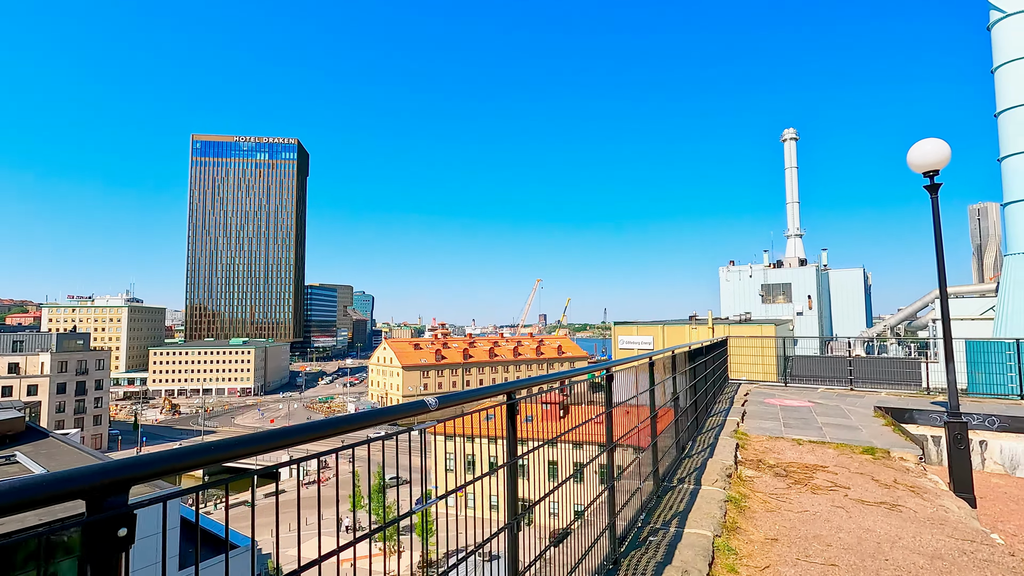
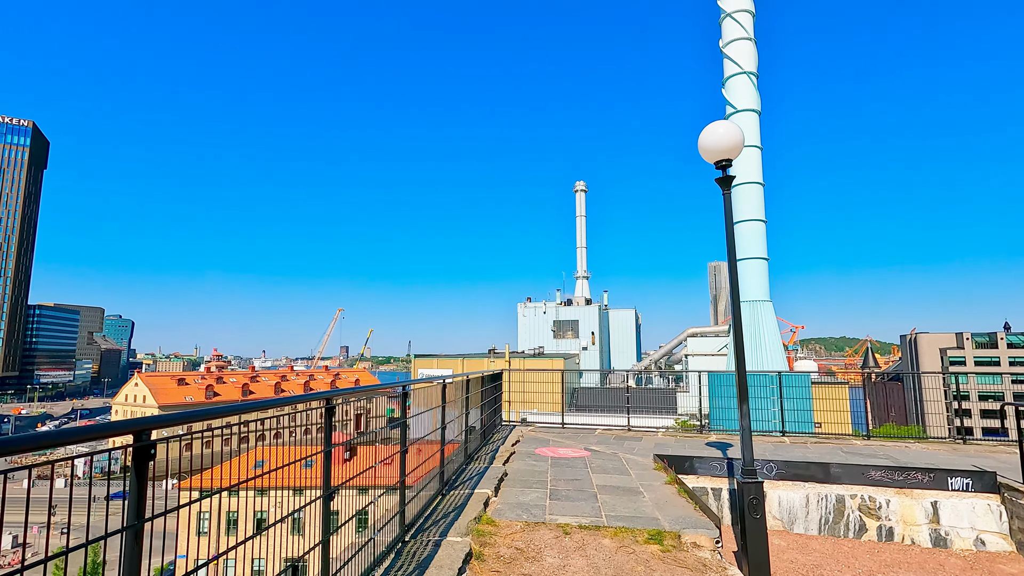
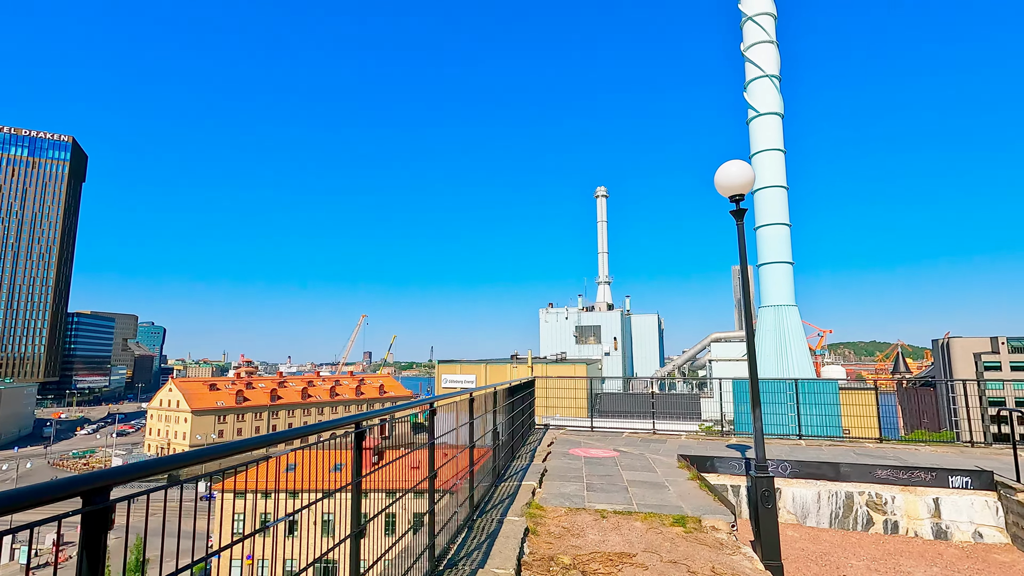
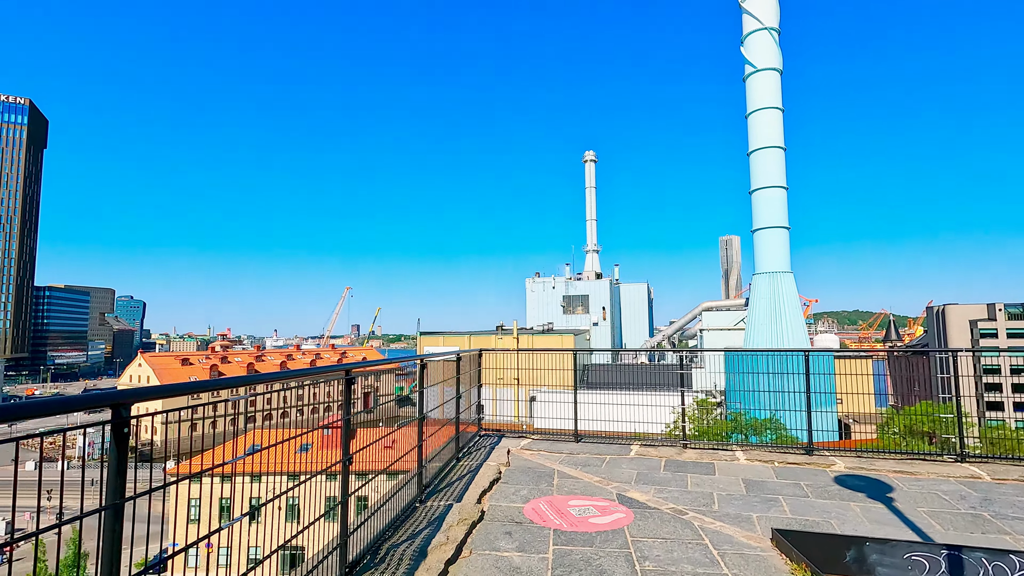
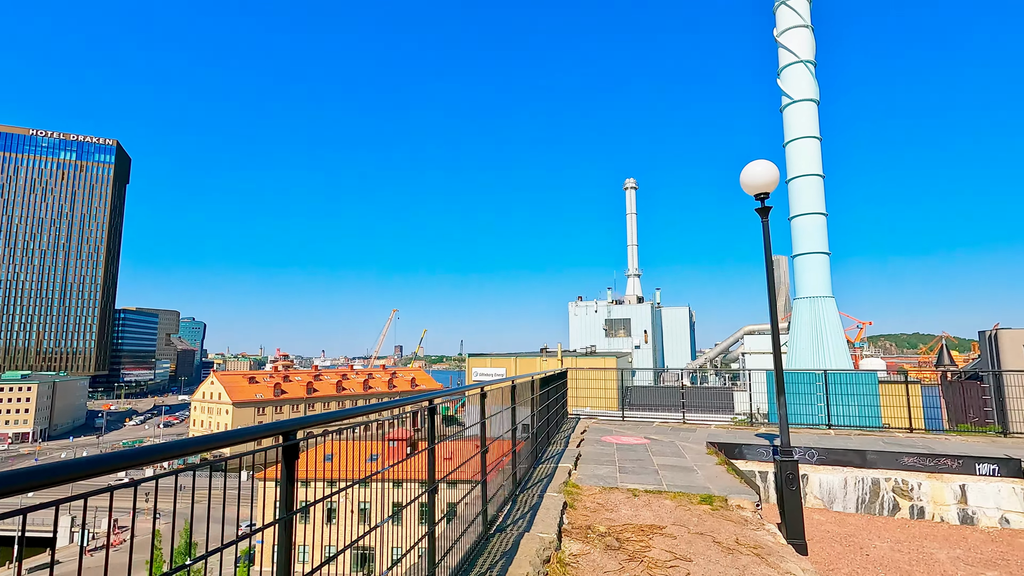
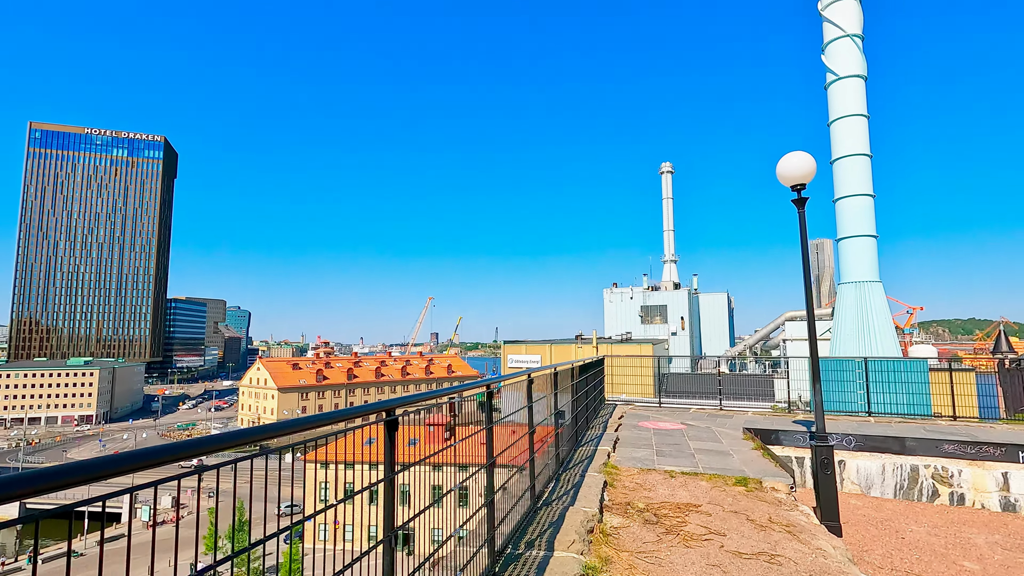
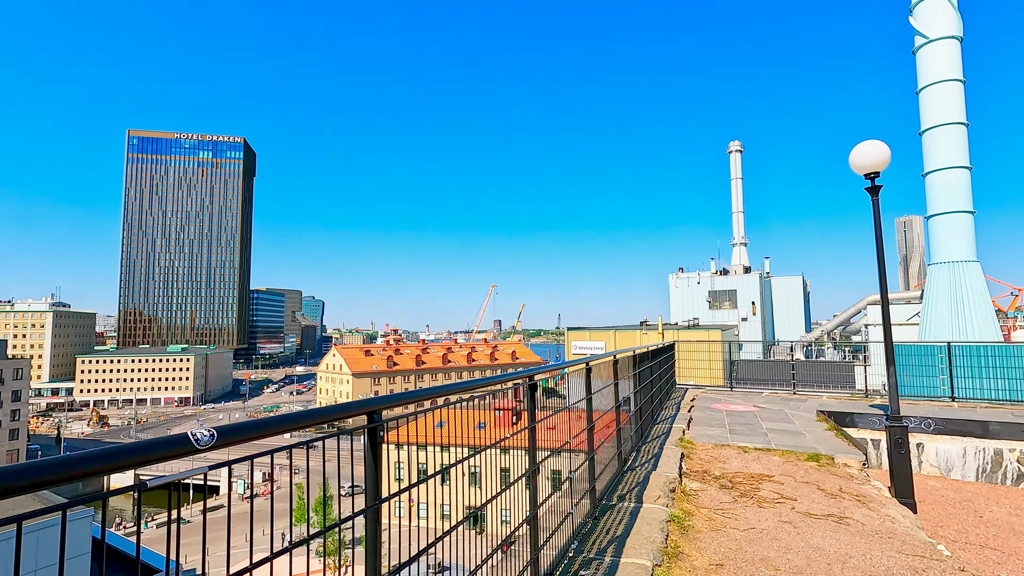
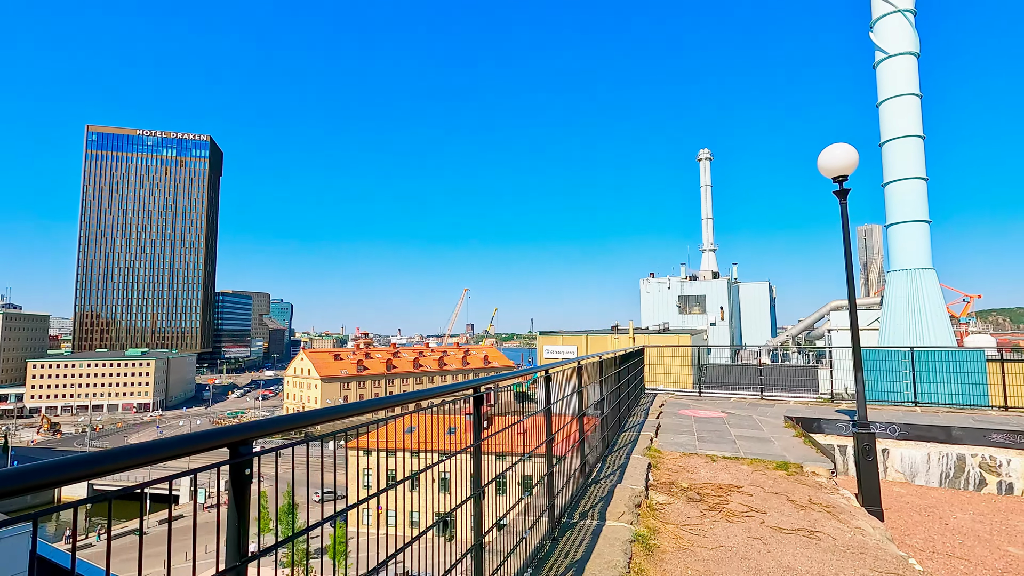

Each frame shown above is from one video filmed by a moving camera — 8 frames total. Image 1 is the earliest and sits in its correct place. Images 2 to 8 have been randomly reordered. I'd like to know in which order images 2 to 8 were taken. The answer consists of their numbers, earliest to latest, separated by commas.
7, 8, 6, 5, 3, 2, 4
